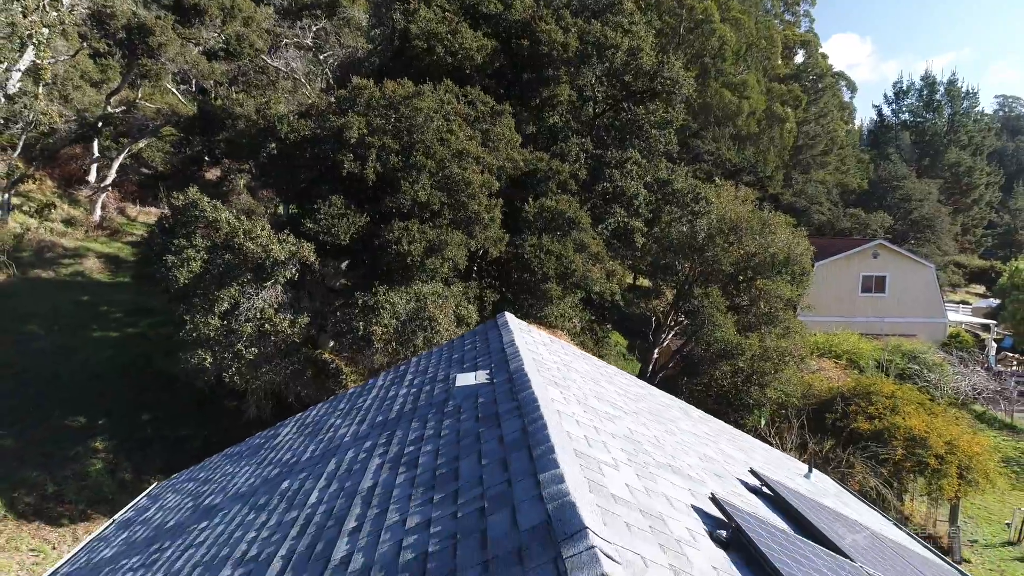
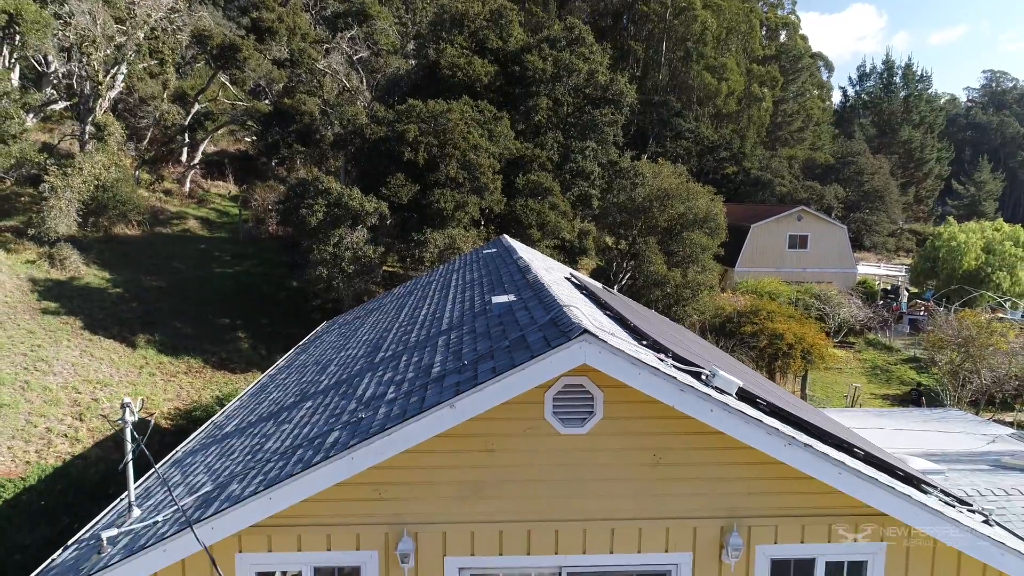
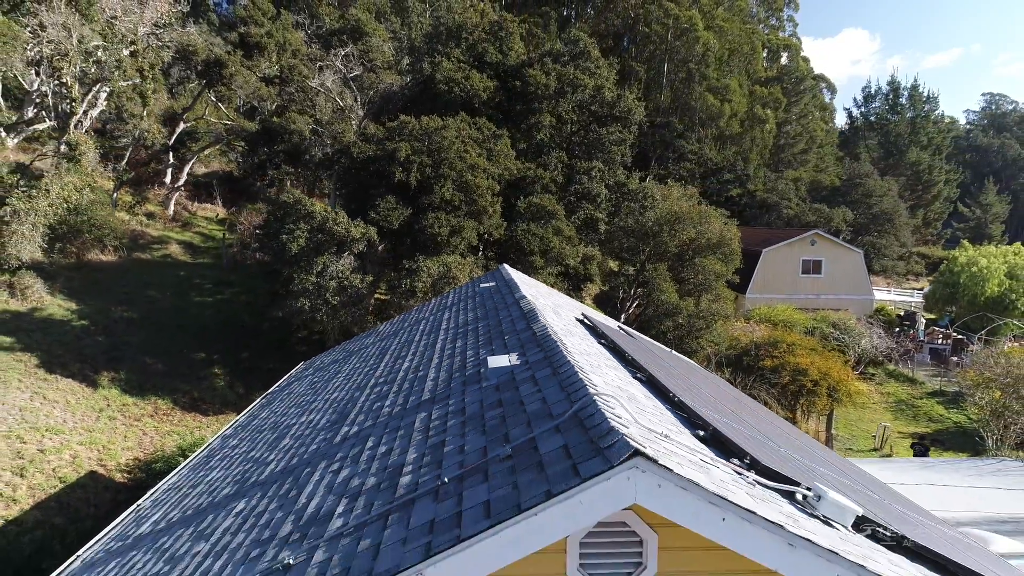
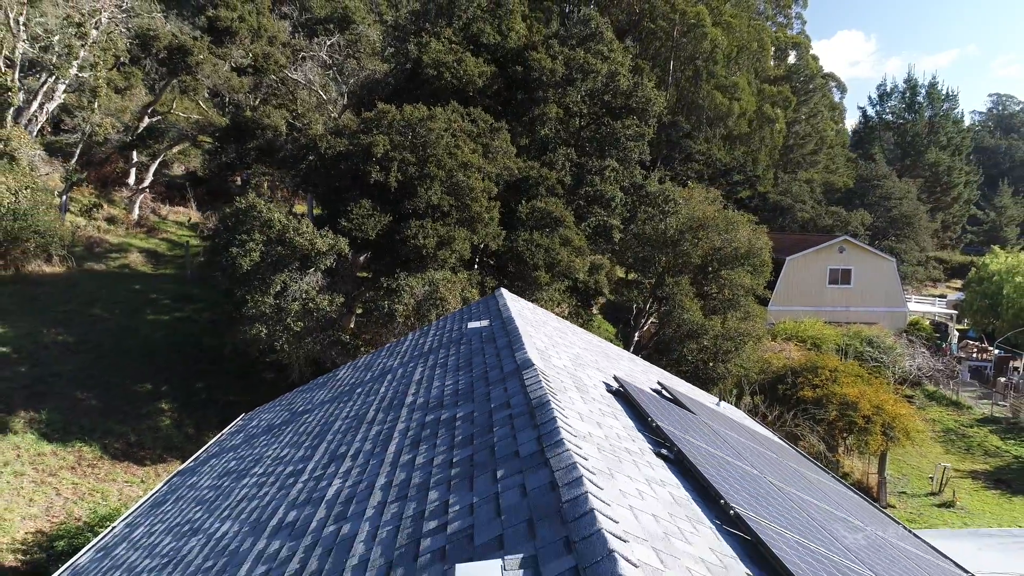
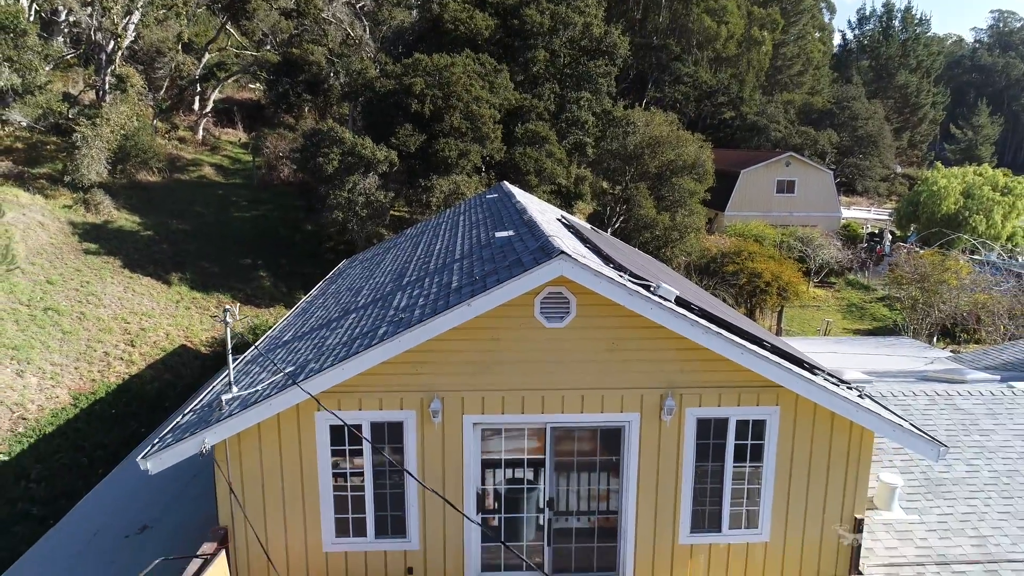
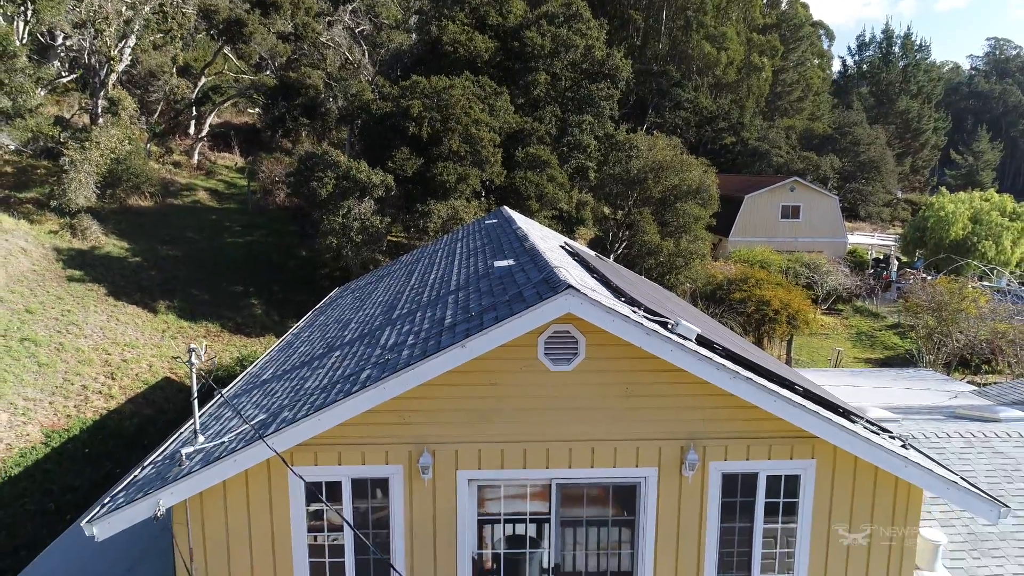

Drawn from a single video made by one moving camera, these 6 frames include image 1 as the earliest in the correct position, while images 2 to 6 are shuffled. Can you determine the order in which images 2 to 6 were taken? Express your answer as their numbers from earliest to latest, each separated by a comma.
4, 3, 2, 6, 5
